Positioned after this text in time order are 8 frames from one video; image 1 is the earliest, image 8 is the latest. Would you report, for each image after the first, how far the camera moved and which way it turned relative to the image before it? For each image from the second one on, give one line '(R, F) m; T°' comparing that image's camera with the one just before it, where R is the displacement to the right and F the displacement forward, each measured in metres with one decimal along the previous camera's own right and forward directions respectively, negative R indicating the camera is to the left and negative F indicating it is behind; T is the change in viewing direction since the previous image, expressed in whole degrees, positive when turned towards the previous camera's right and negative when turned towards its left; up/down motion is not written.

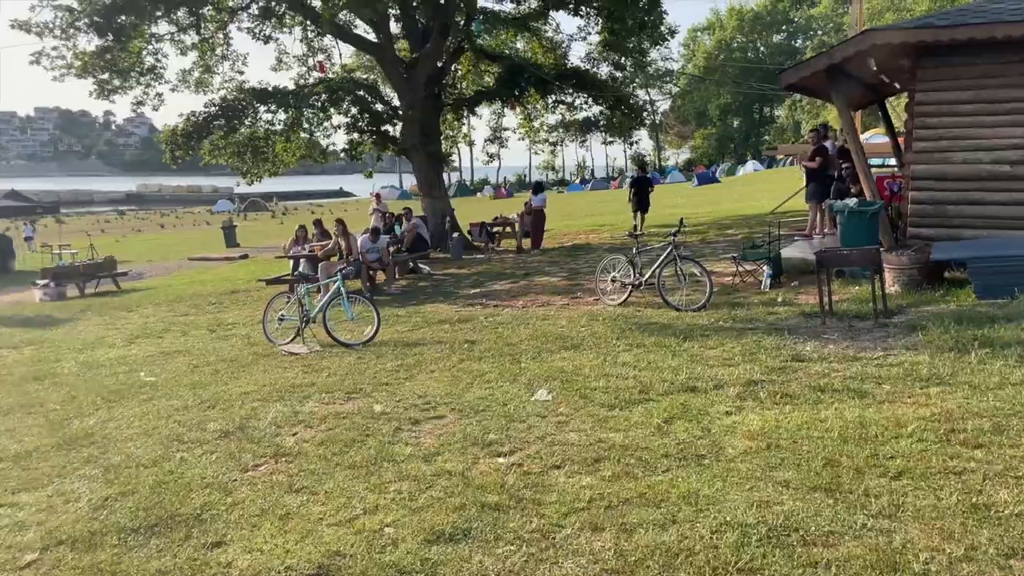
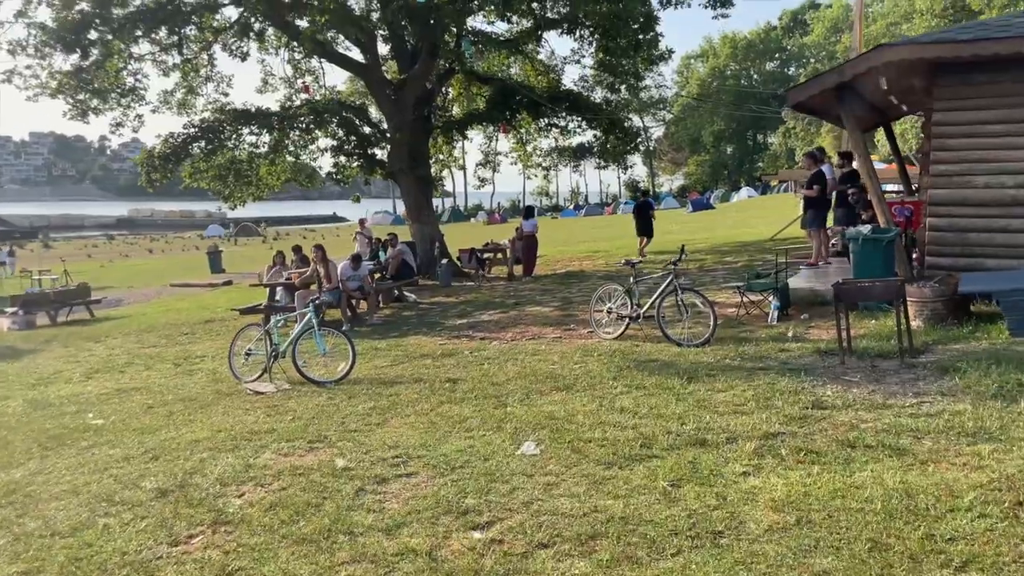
(+0.1, +0.8) m; 0°
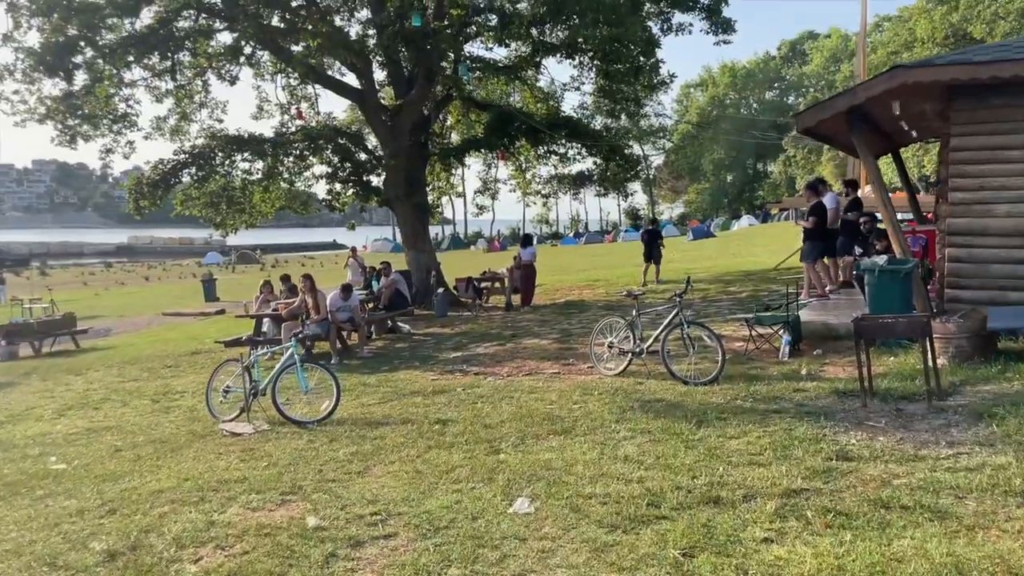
(+0.1, +0.5) m; 0°
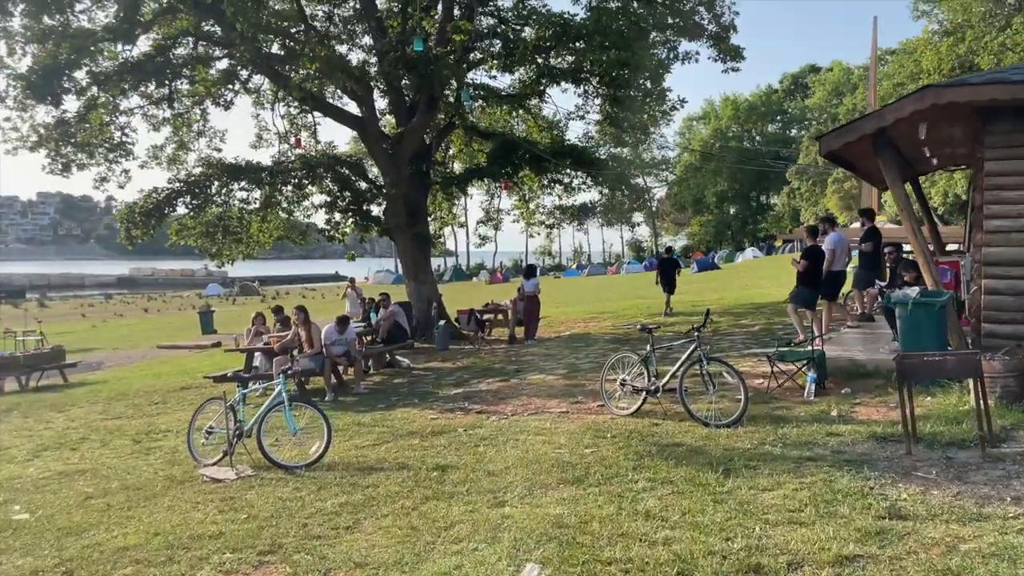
(0.0, +0.6) m; 0°
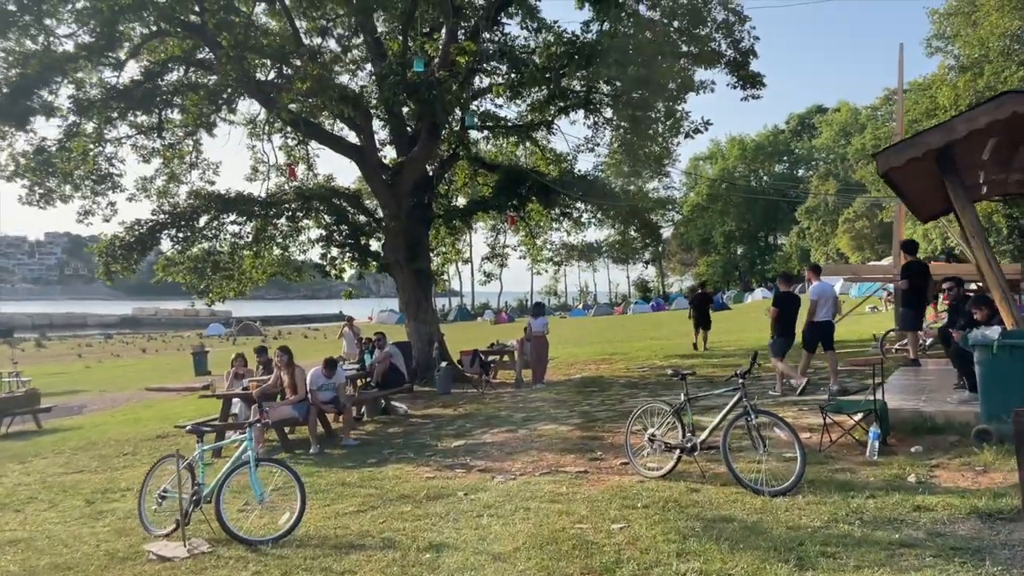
(0.0, +1.2) m; 0°
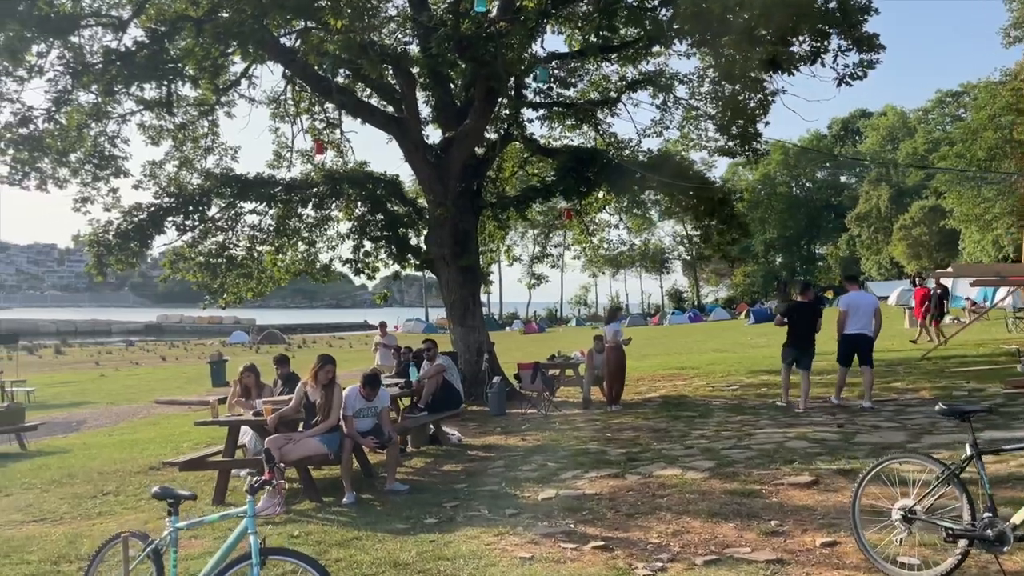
(-0.8, +2.7) m; -2°
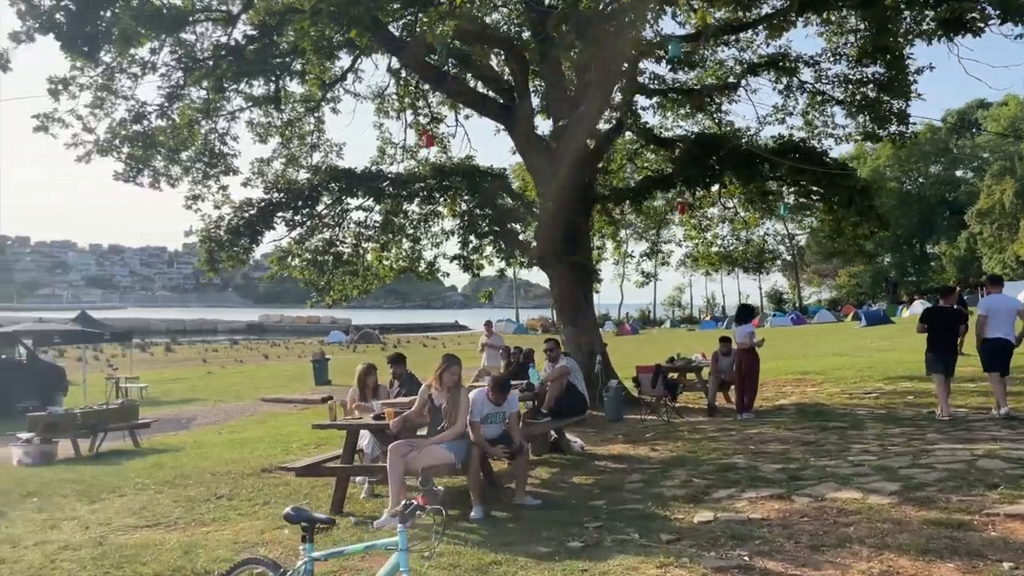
(-0.5, +0.8) m; -6°
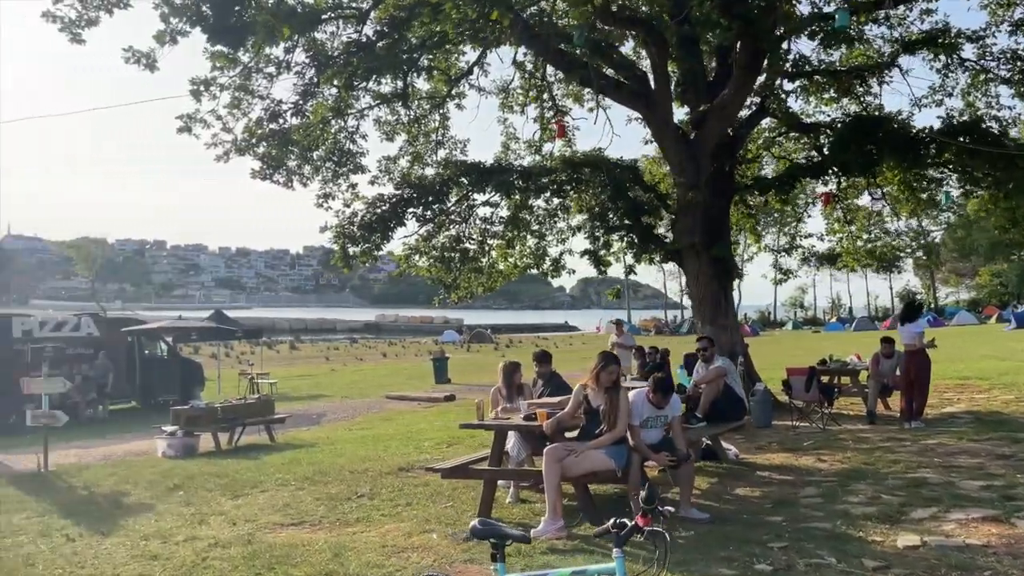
(-0.4, +0.5) m; -8°
